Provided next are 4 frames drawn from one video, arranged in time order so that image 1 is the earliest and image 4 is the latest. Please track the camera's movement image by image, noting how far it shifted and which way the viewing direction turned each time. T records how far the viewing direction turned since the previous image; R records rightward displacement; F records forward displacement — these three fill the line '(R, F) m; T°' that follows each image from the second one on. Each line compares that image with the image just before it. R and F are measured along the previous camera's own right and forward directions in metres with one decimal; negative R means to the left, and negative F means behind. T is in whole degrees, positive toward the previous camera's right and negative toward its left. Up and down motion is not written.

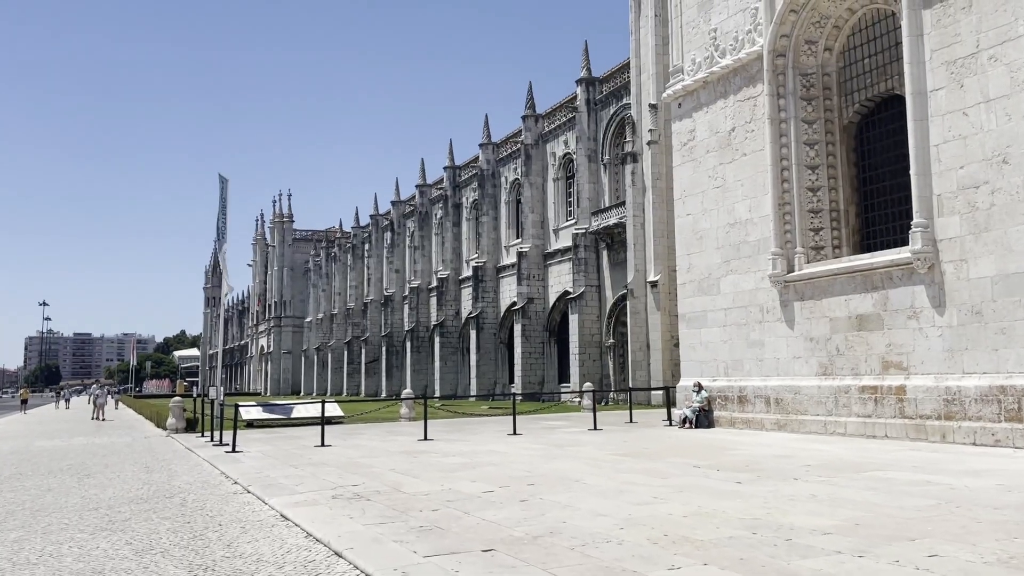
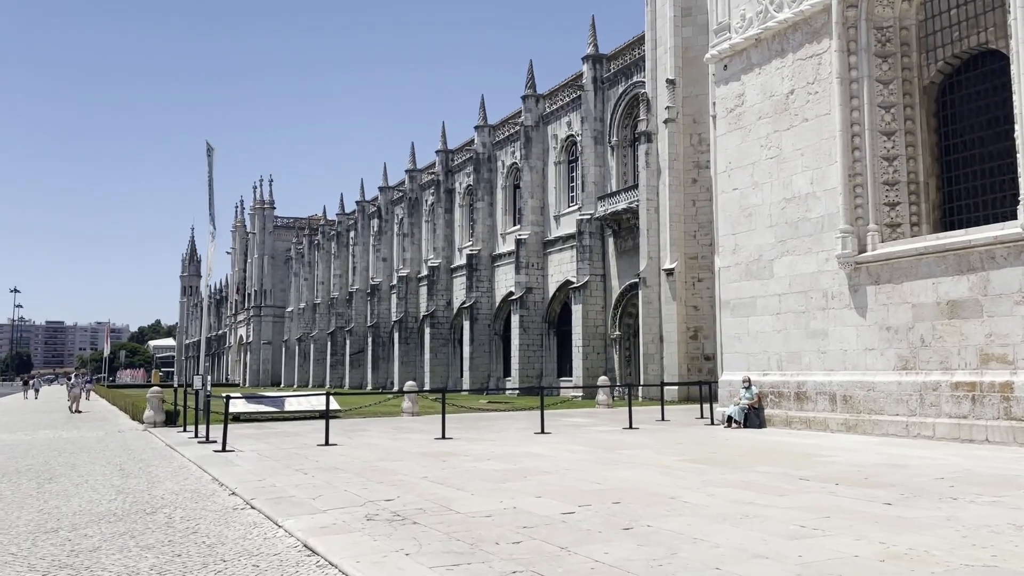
(-0.9, +2.0) m; +1°
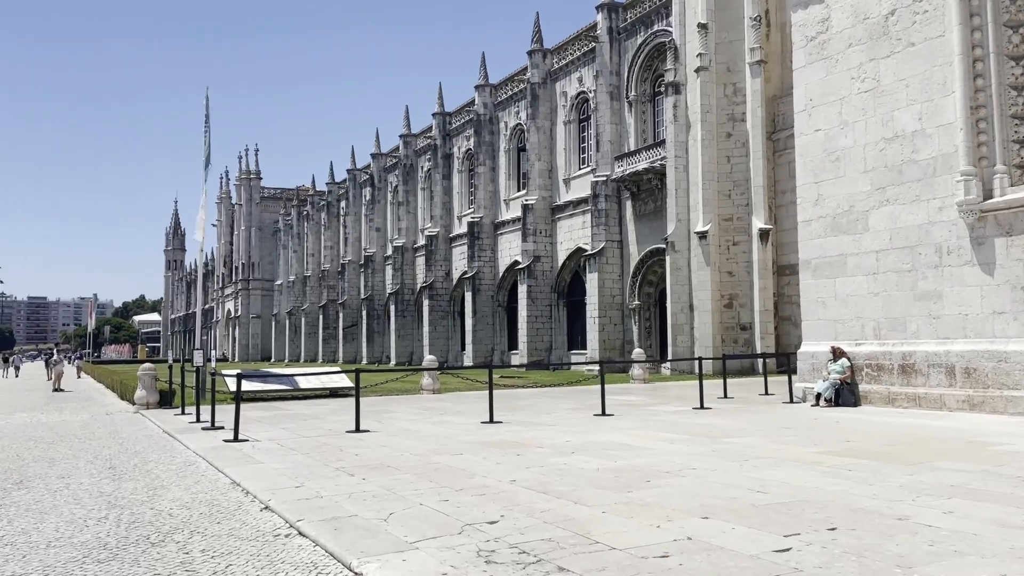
(-1.1, +2.3) m; +1°
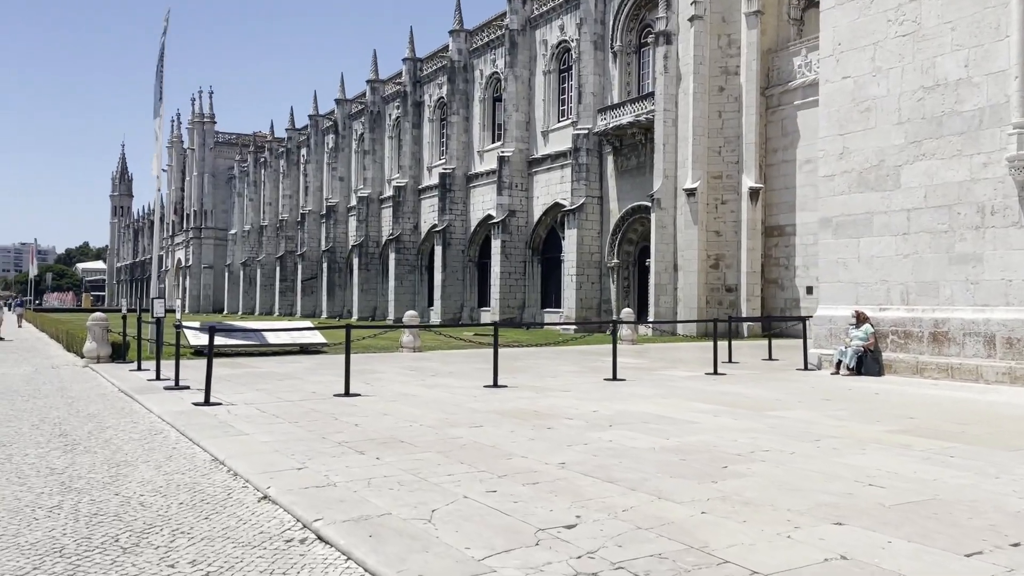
(-0.7, +1.3) m; +3°
